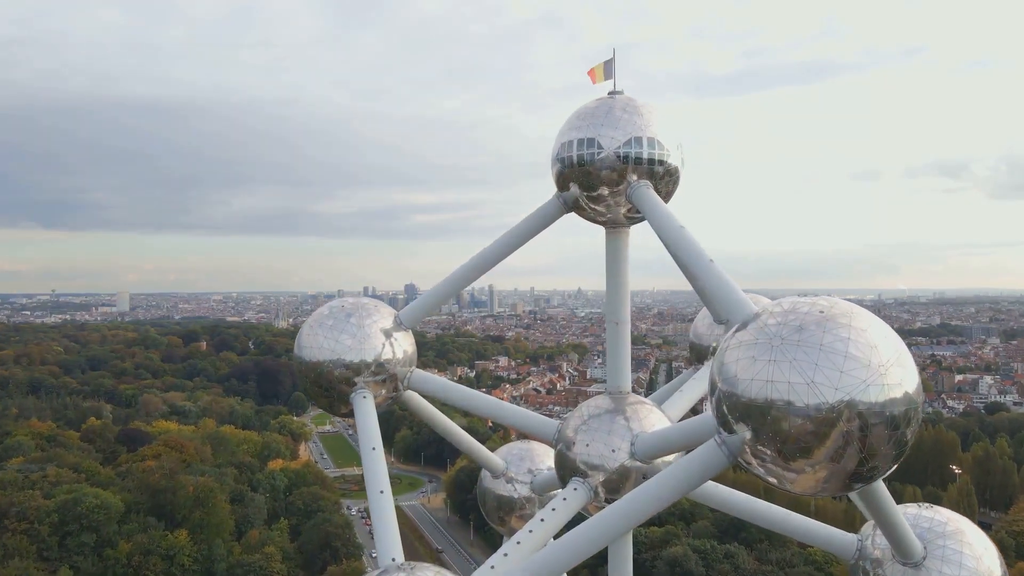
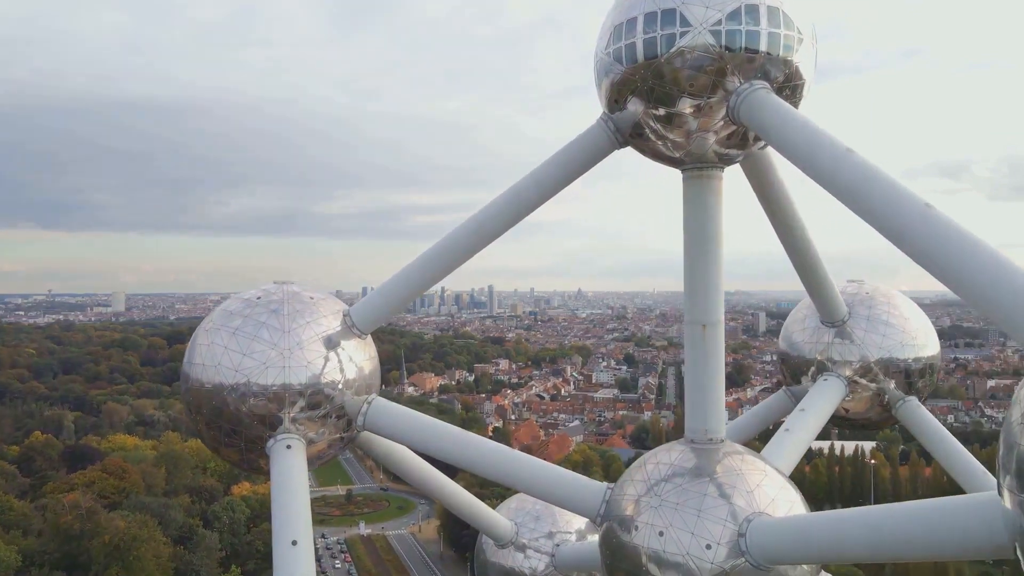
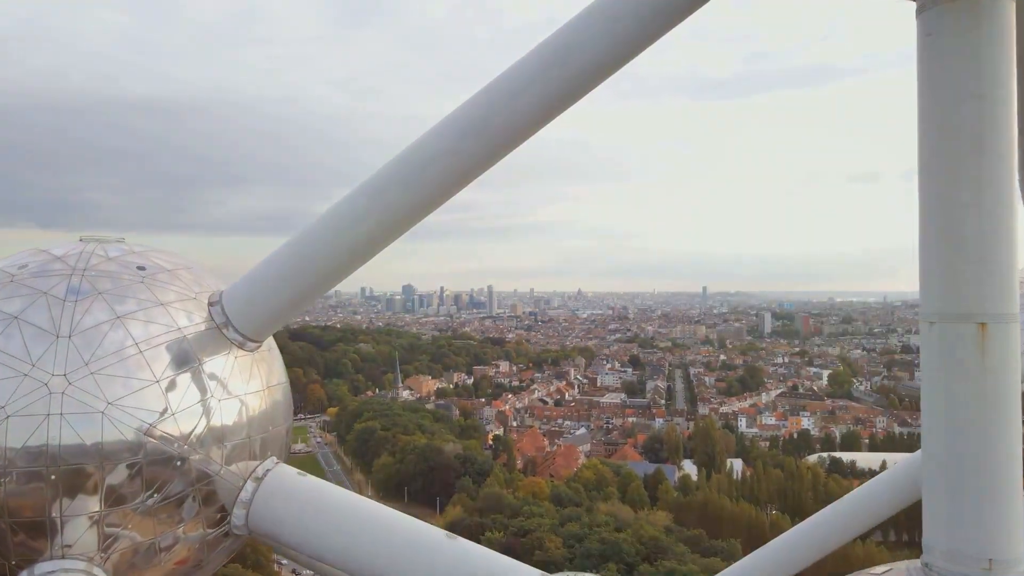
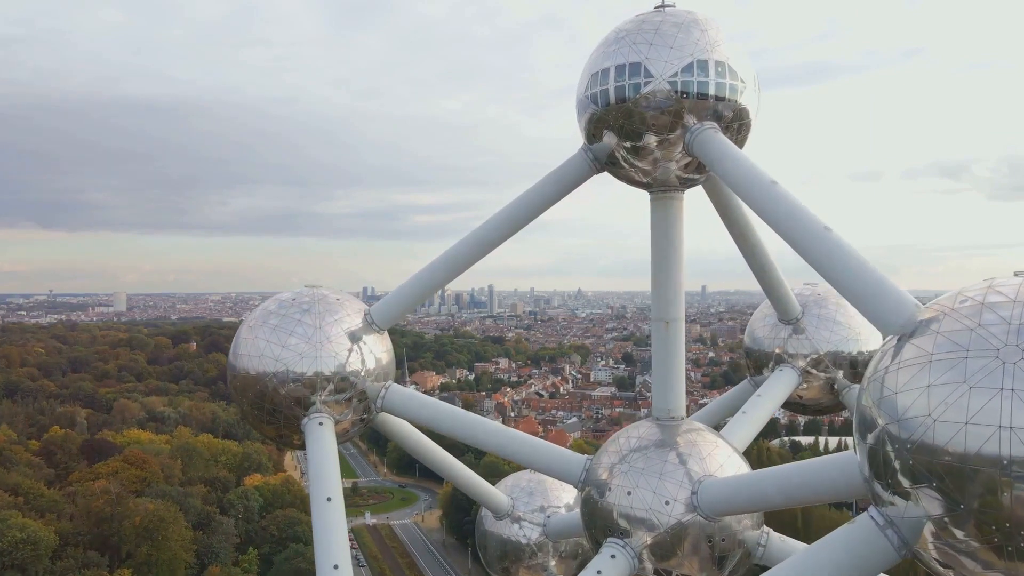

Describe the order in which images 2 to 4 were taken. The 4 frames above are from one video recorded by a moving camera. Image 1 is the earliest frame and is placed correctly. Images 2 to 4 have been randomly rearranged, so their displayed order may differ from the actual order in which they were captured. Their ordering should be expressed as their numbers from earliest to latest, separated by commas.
4, 2, 3
